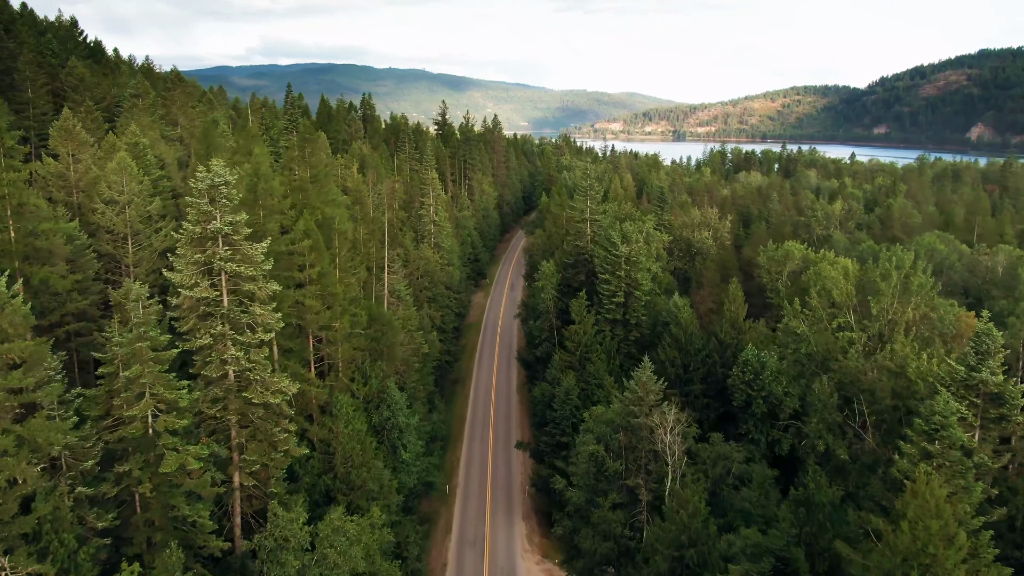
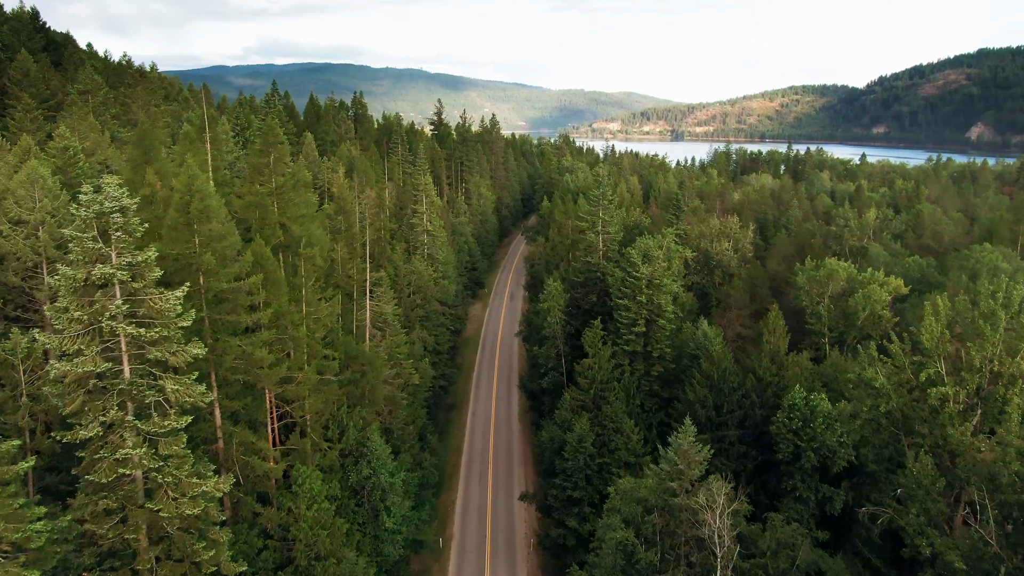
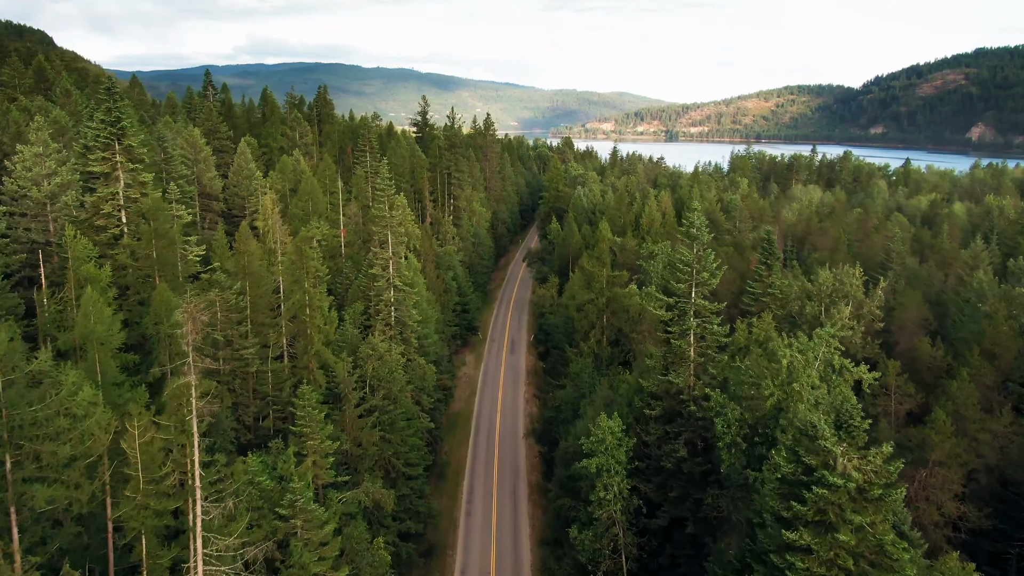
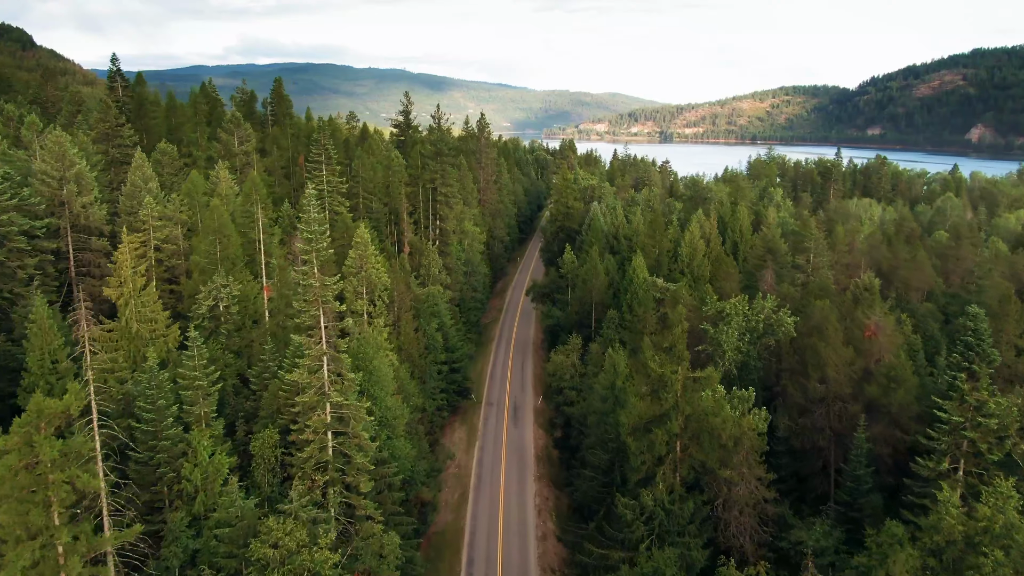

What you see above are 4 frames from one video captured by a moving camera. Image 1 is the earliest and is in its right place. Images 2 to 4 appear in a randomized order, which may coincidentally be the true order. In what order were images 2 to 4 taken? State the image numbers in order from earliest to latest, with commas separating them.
2, 3, 4
